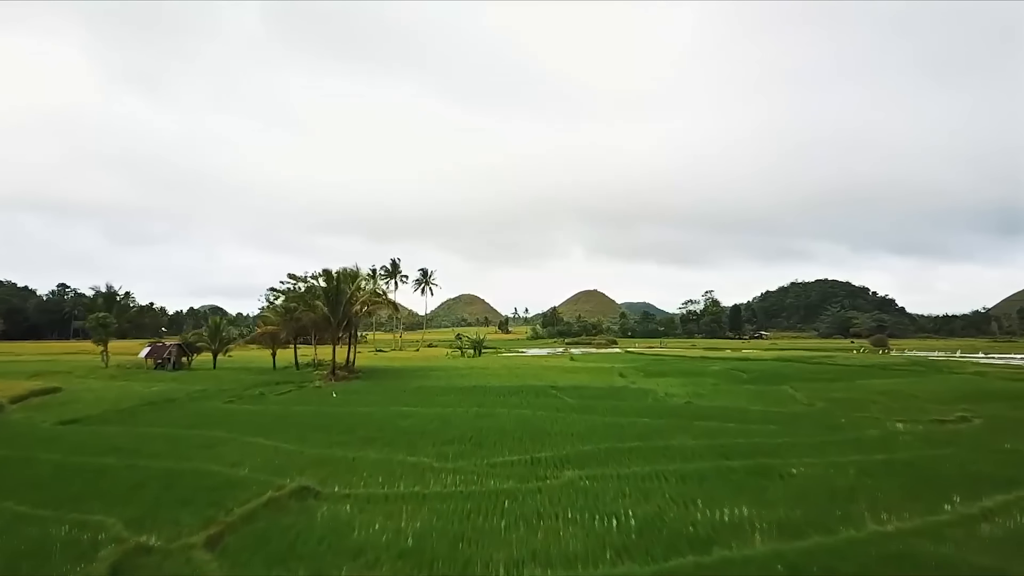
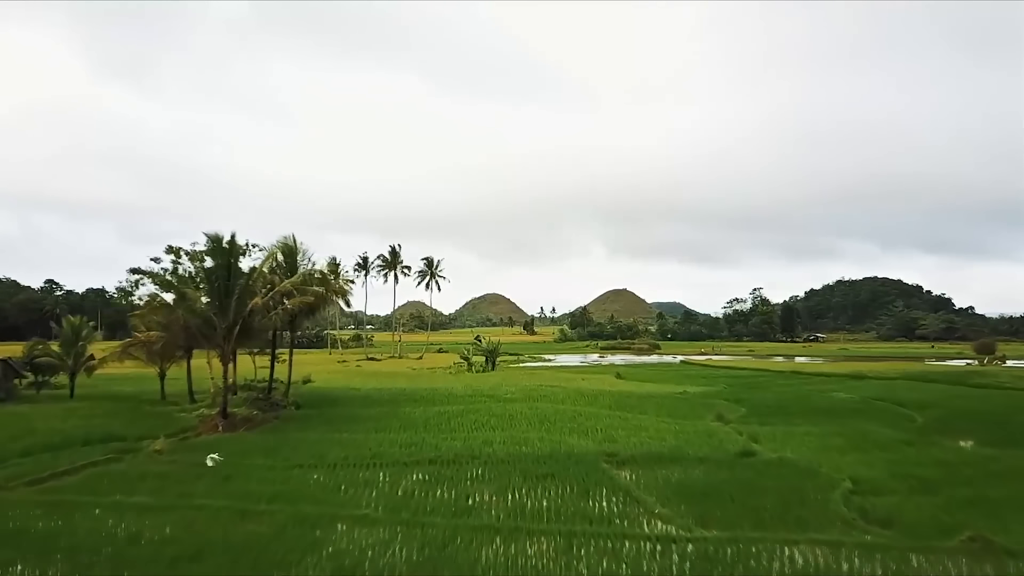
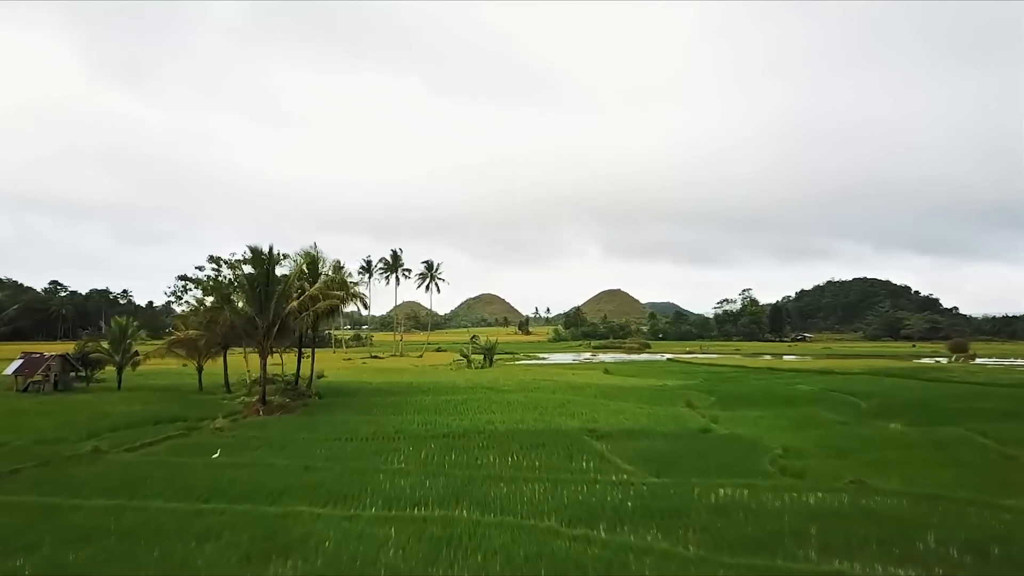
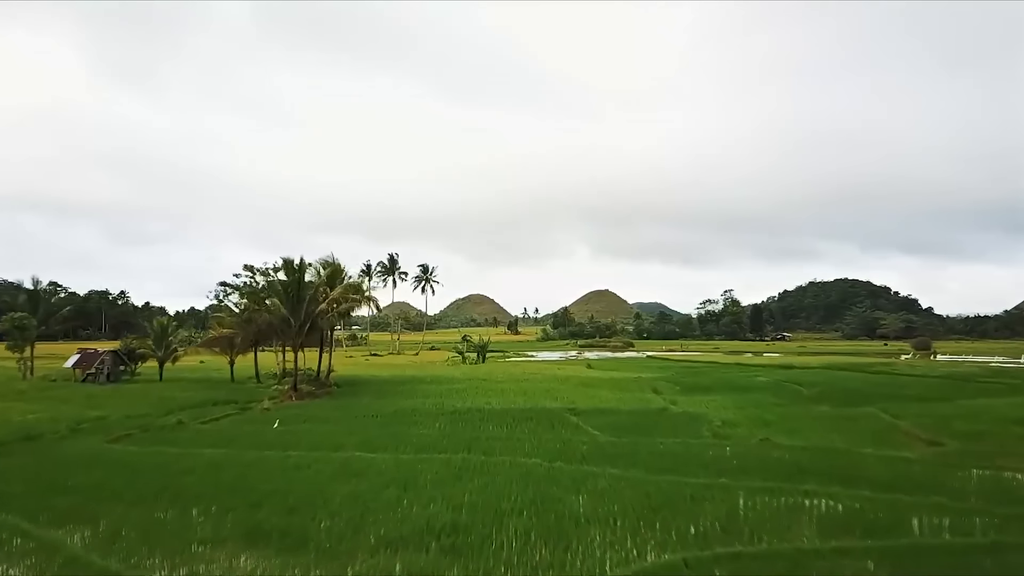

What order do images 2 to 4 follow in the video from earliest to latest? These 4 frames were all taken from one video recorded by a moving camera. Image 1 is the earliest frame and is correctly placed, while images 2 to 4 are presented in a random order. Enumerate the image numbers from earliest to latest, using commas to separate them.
4, 3, 2
